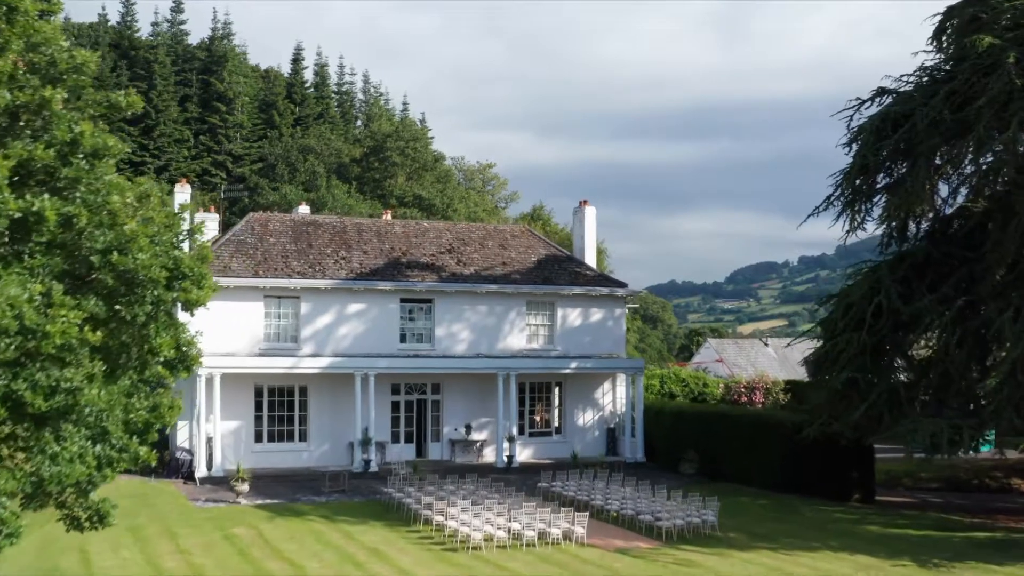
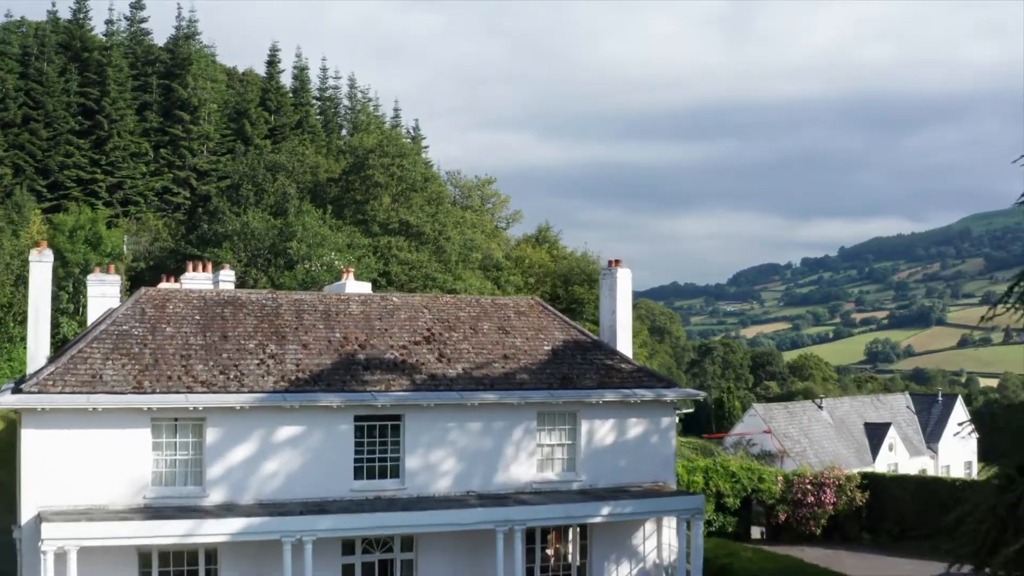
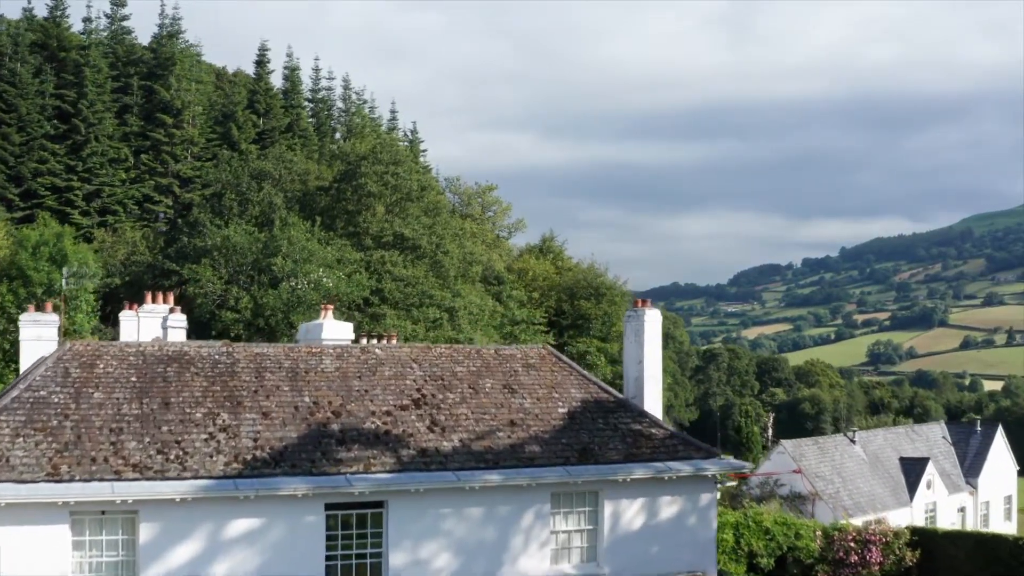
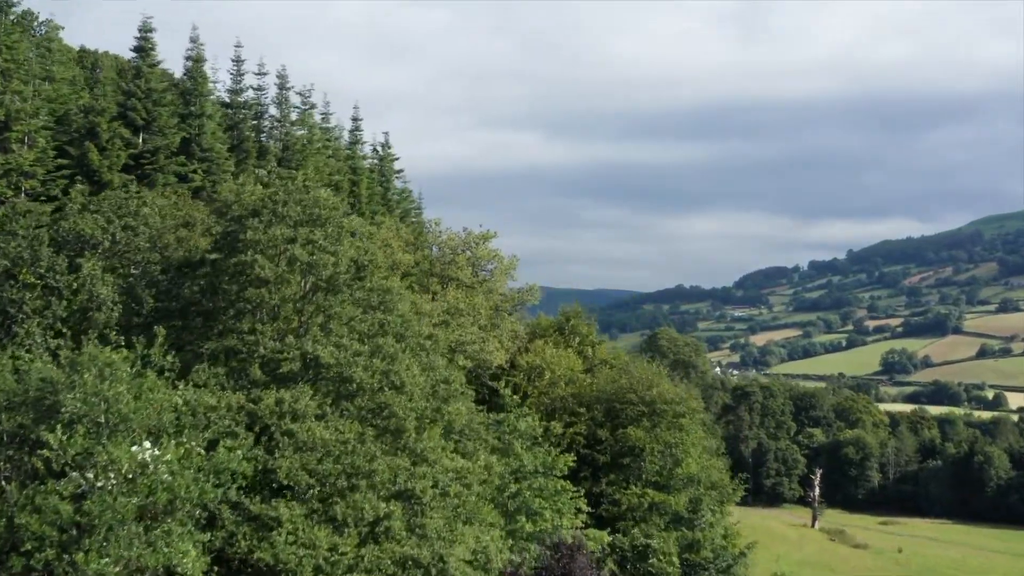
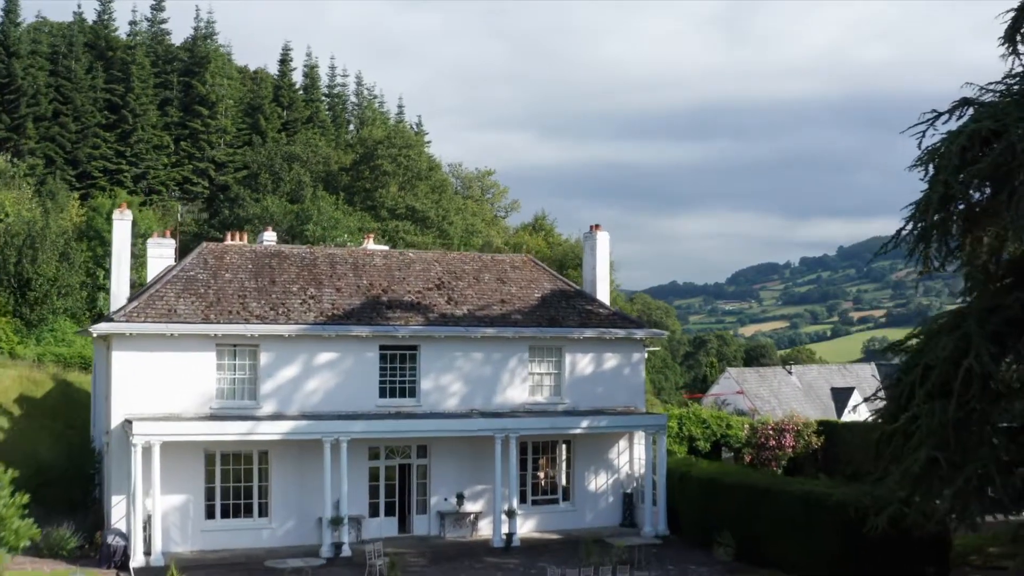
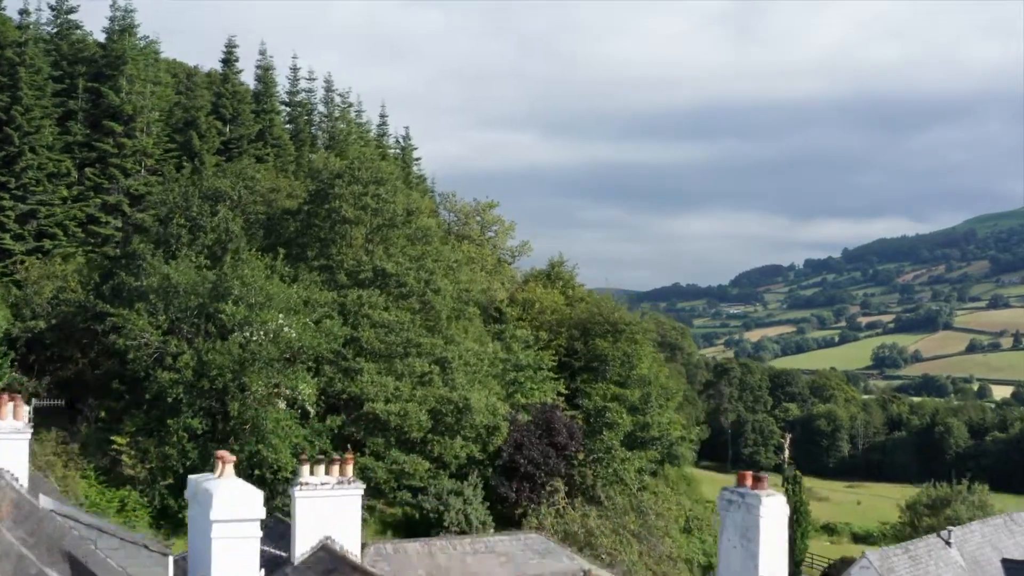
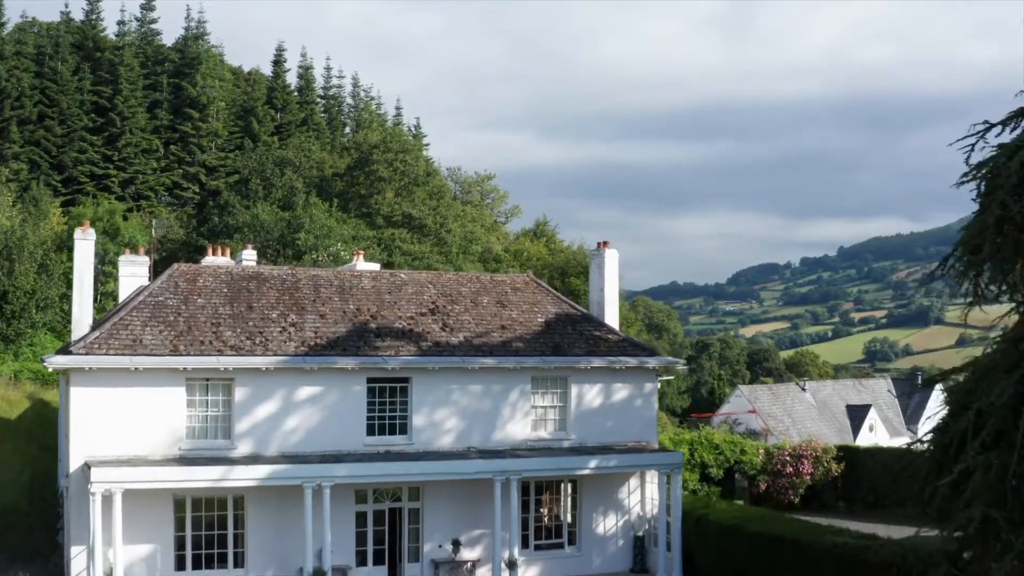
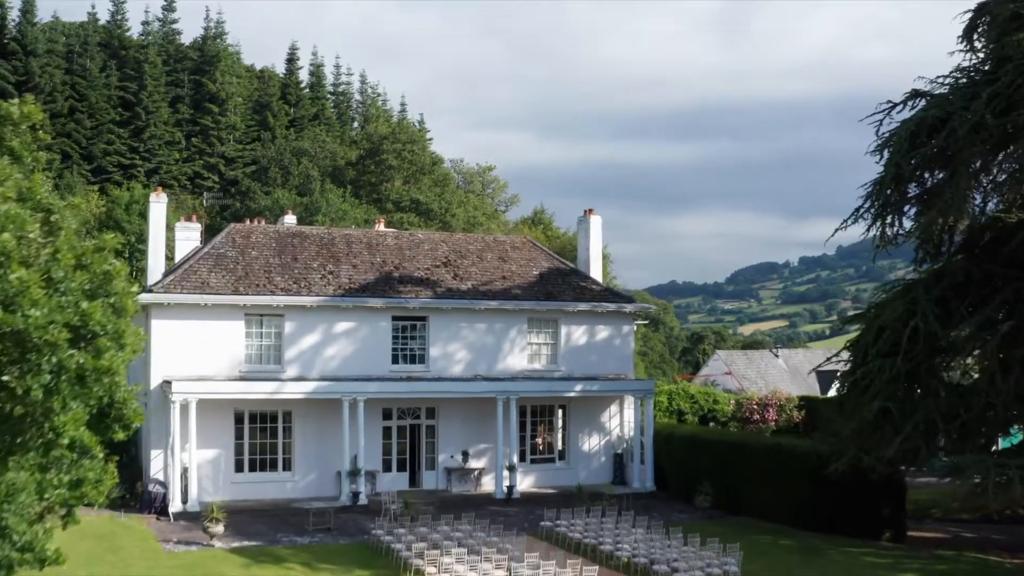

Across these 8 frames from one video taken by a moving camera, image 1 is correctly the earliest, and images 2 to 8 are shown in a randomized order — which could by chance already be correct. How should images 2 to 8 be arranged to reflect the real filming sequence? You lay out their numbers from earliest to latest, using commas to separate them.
8, 5, 7, 2, 3, 6, 4
